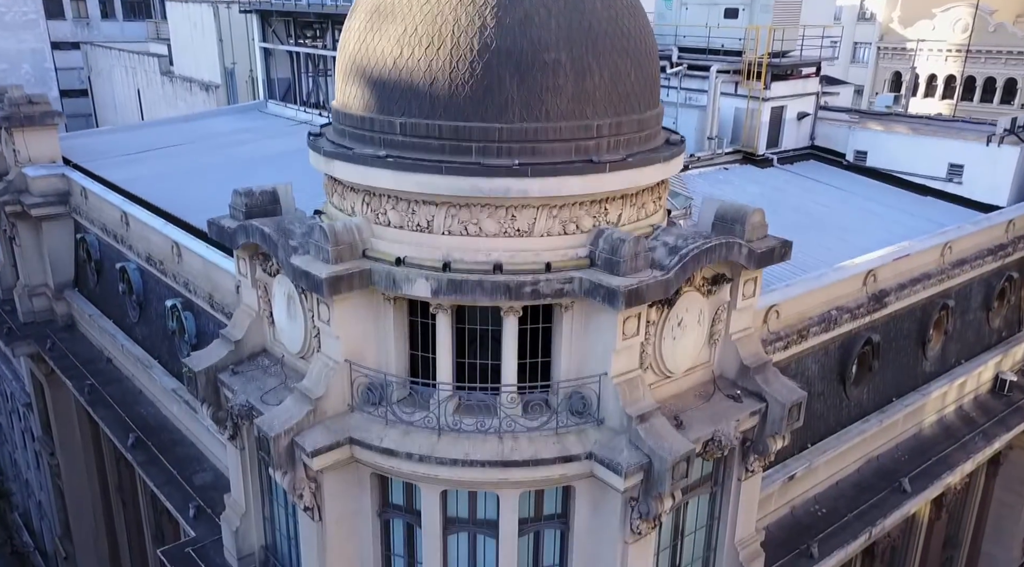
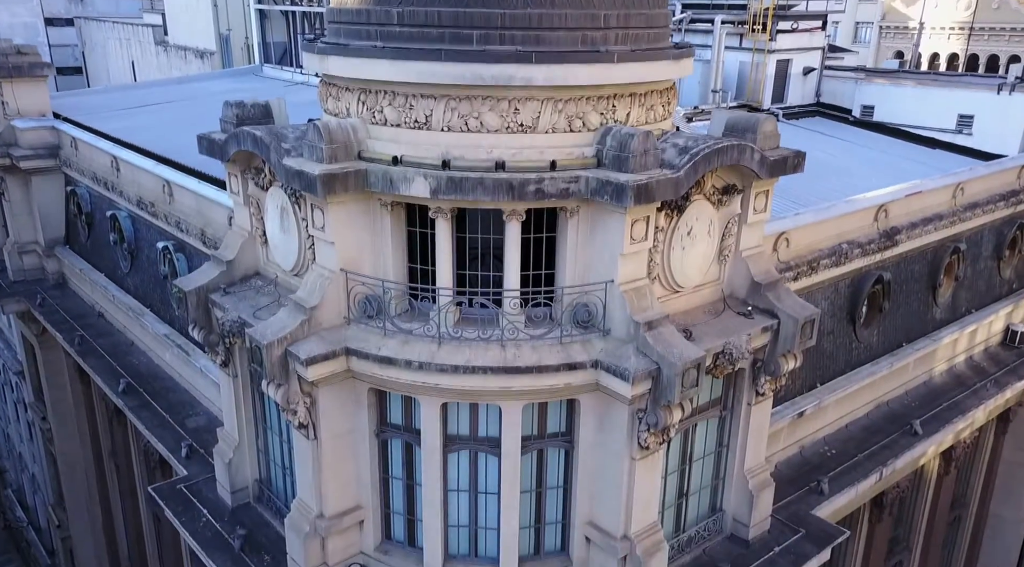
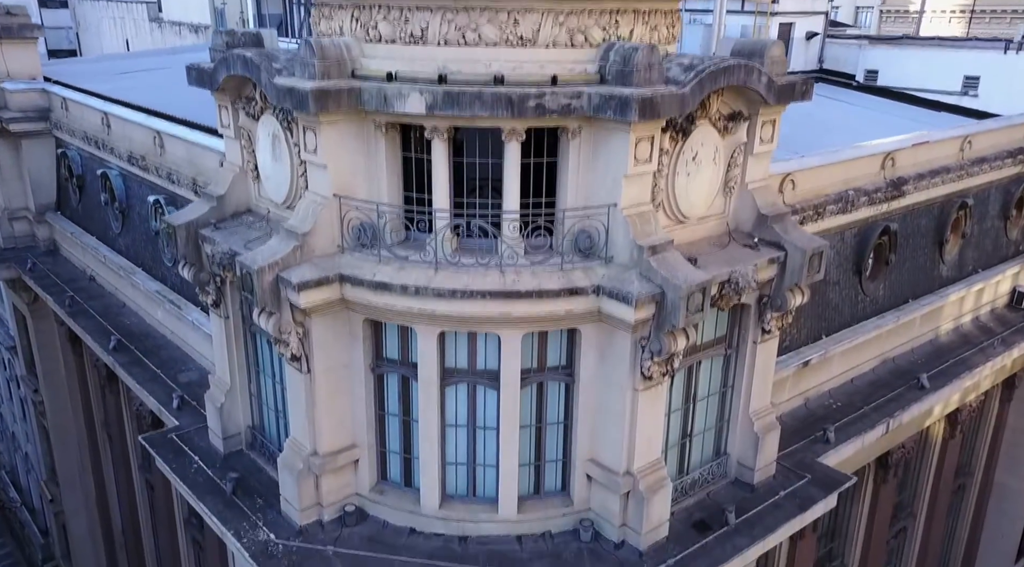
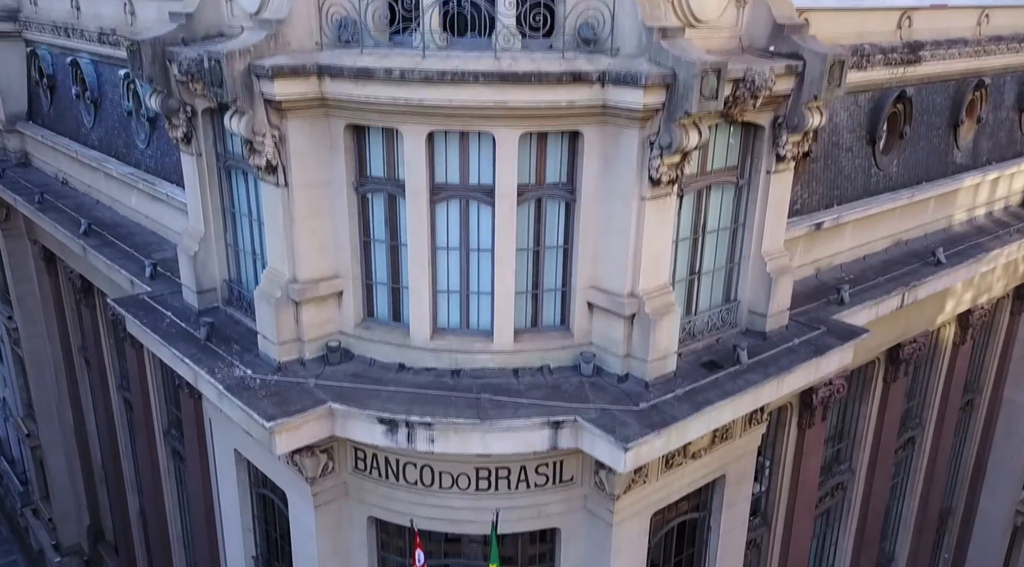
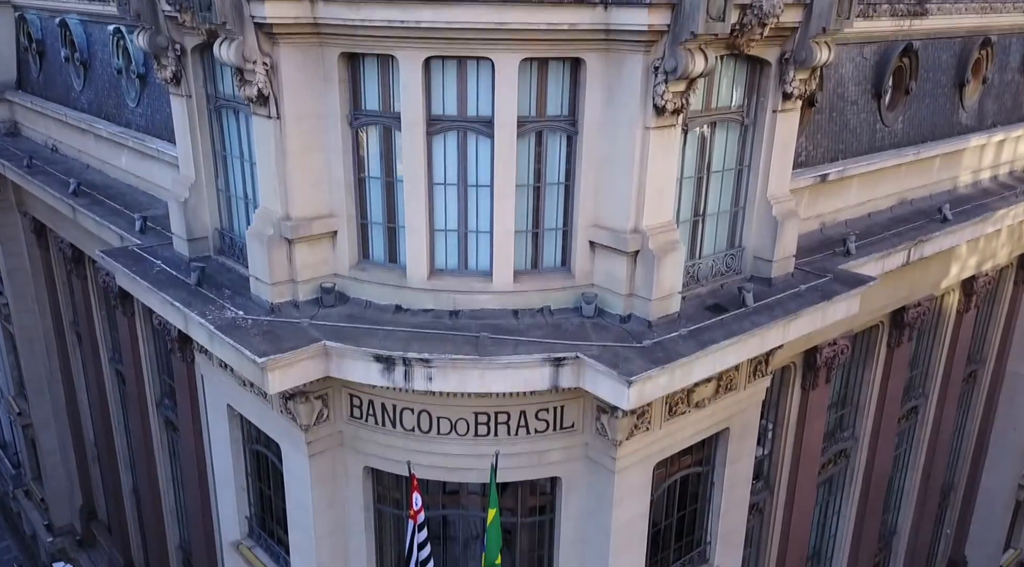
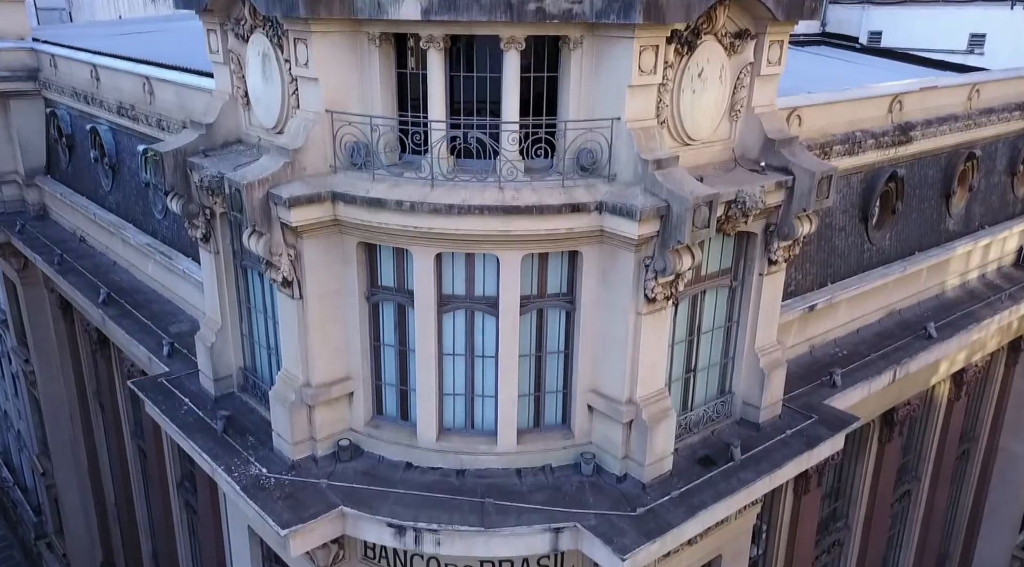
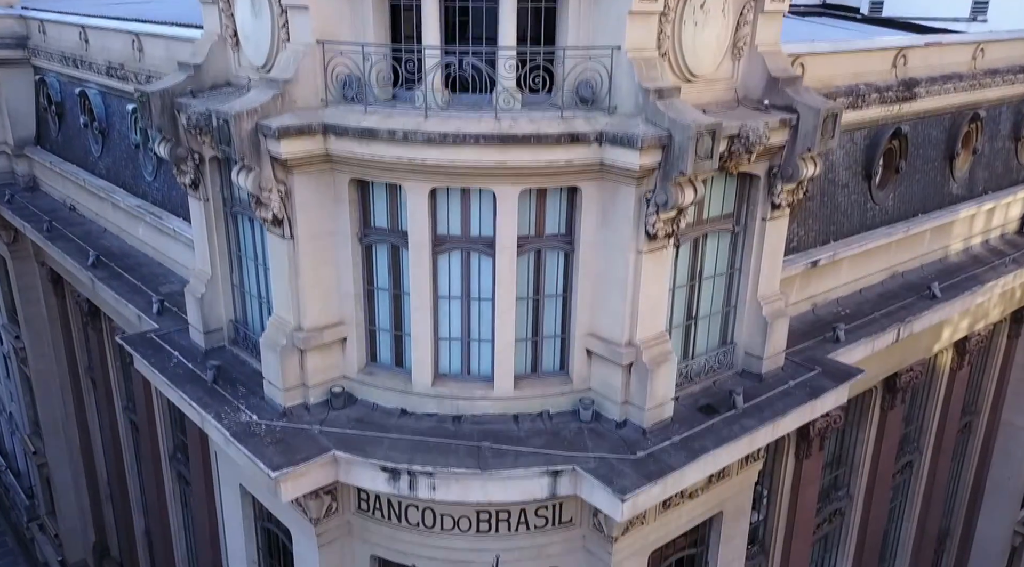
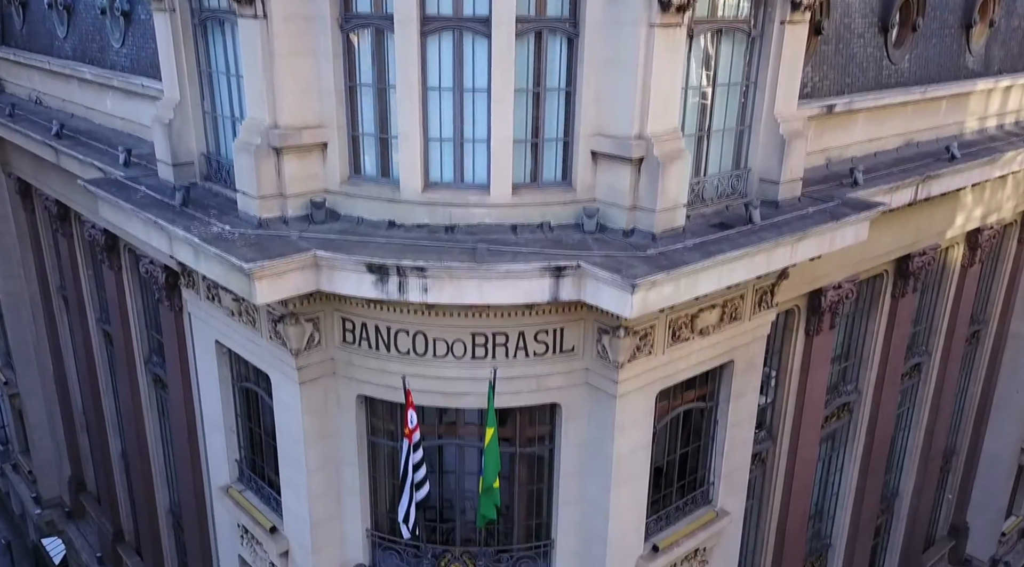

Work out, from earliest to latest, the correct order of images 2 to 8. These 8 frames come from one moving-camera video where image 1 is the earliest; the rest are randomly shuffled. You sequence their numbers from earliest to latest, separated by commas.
2, 3, 6, 7, 4, 5, 8
